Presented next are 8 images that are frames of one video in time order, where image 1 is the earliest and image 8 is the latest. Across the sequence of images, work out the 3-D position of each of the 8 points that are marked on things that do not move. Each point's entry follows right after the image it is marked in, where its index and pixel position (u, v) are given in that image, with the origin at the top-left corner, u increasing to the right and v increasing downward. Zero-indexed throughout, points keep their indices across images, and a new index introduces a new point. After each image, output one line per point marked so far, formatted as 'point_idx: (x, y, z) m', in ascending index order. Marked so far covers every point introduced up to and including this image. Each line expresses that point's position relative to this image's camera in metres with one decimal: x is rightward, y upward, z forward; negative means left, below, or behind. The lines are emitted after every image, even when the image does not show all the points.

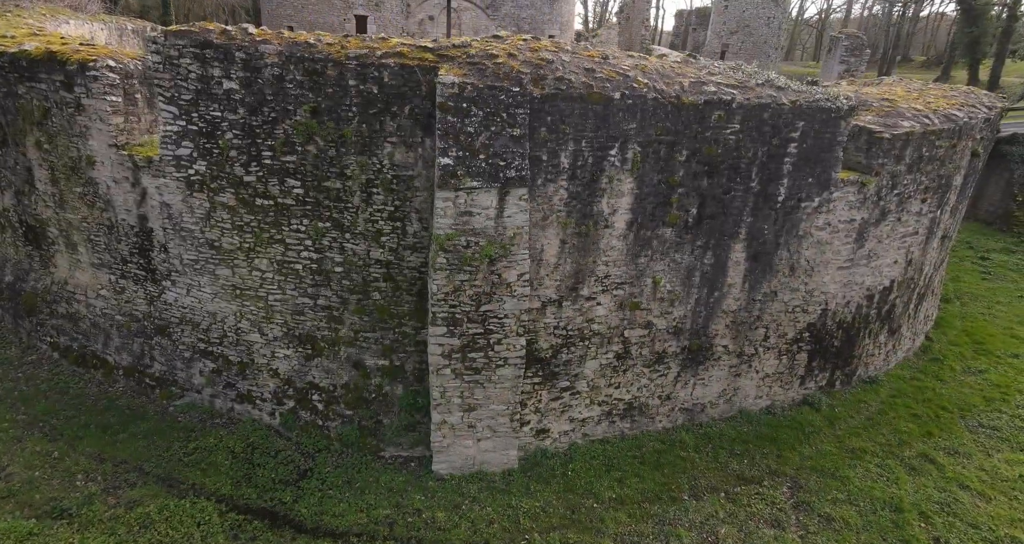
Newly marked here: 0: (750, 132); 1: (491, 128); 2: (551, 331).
0: (+1.6, +1.0, +4.2) m
1: (-0.1, +0.8, +3.6) m
2: (+0.3, -0.4, +4.2) m
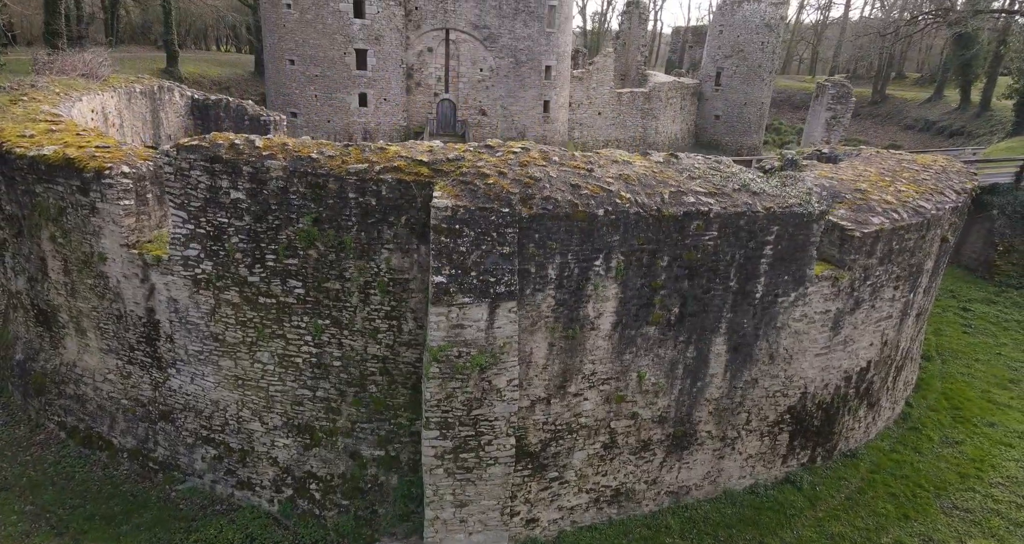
0: (+1.6, +0.3, +4.4) m
1: (-0.2, +0.2, +3.8) m
2: (+0.2, -1.1, +4.4) m
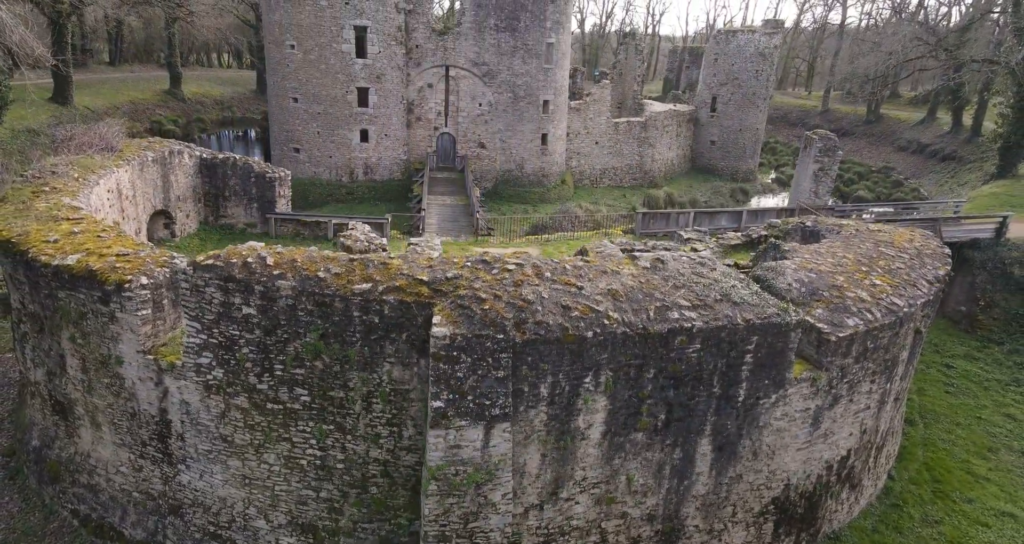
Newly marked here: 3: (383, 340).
0: (+1.5, -0.6, +4.7) m
1: (-0.2, -0.7, +4.1) m
2: (+0.2, -2.0, +4.6) m
3: (-1.0, -0.5, +4.5) m
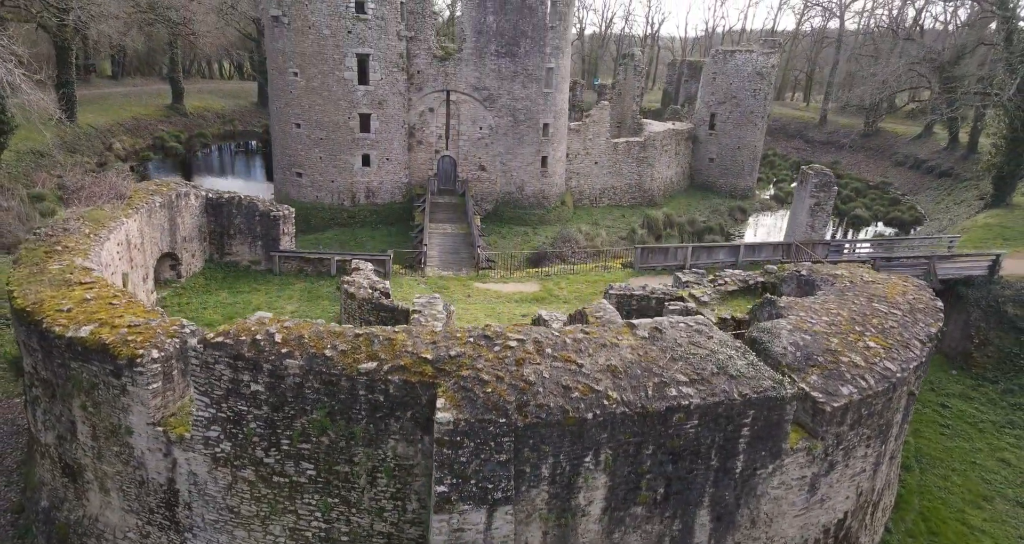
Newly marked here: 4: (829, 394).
0: (+1.5, -1.2, +4.8) m
1: (-0.2, -1.3, +4.2) m
2: (+0.2, -2.6, +4.7) m
3: (-0.9, -1.1, +4.6) m
4: (+2.8, -1.1, +5.4) m
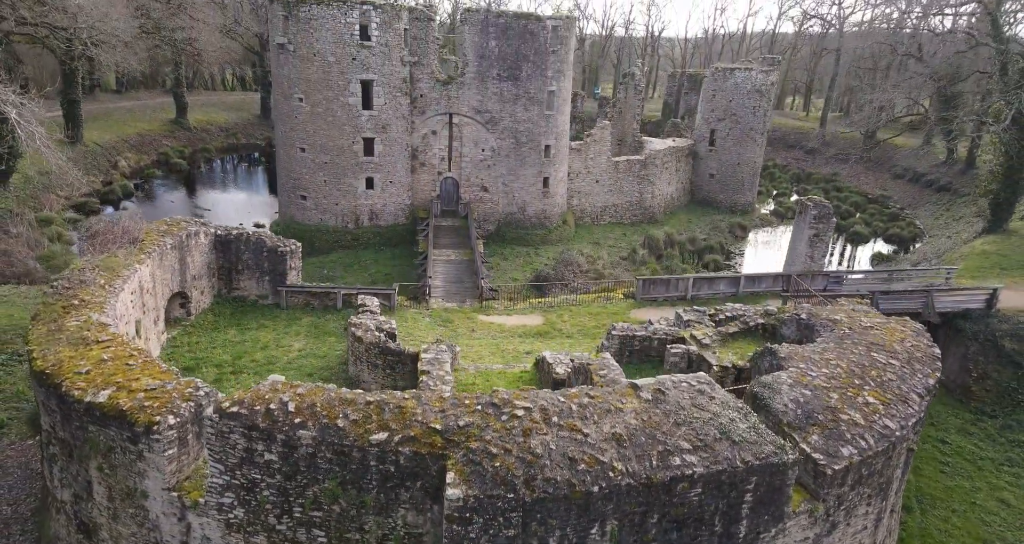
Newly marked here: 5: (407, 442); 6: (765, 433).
0: (+1.6, -1.8, +4.9) m
1: (-0.2, -1.8, +4.3) m
2: (+0.2, -3.1, +4.8) m
3: (-0.9, -1.7, +4.7) m
4: (+2.9, -1.7, +5.5) m
5: (-0.8, -1.3, +4.7) m
6: (+2.2, -1.4, +5.3) m
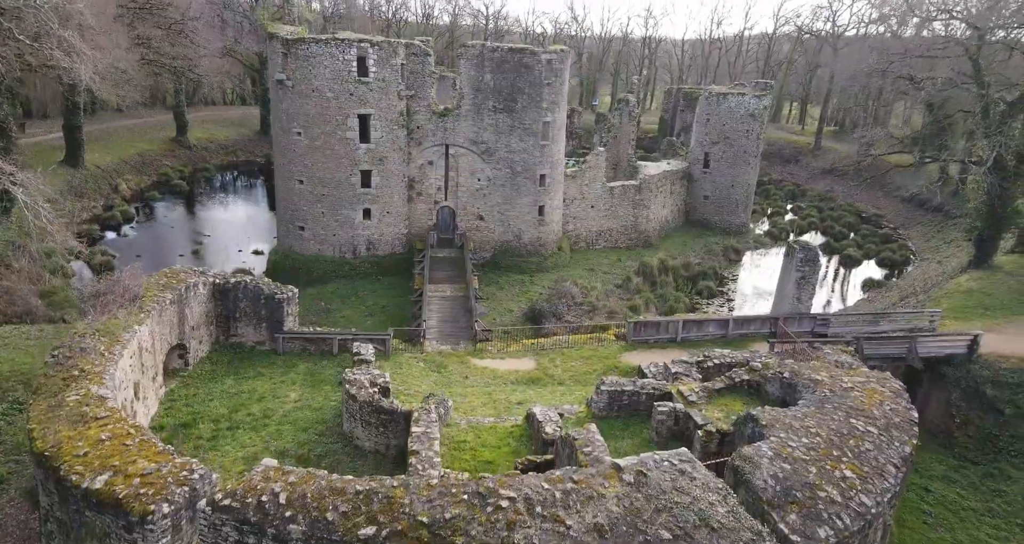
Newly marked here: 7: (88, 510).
0: (+1.5, -2.6, +5.1) m
1: (-0.3, -2.6, +4.5) m
2: (+0.1, -4.0, +4.9) m
3: (-1.0, -2.5, +4.9) m
4: (+2.8, -2.5, +5.7) m
5: (-0.9, -2.1, +4.9) m
6: (+2.1, -2.2, +5.5) m
7: (-3.9, -2.2, +5.6) m
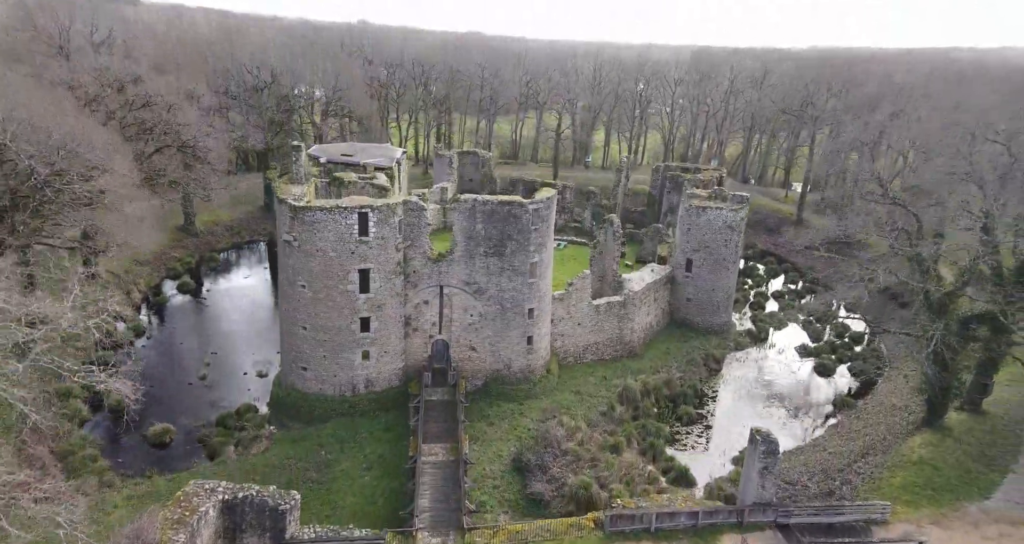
0: (+1.2, -6.9, +6.3) m
1: (-0.6, -6.8, +5.7) m
2: (-0.2, -8.2, +6.0) m
3: (-1.3, -6.7, +6.1) m
4: (+2.5, -6.8, +7.0) m
5: (-1.2, -6.4, +6.2) m
6: (+1.8, -6.5, +6.8) m
7: (-4.2, -6.5, +6.8) m
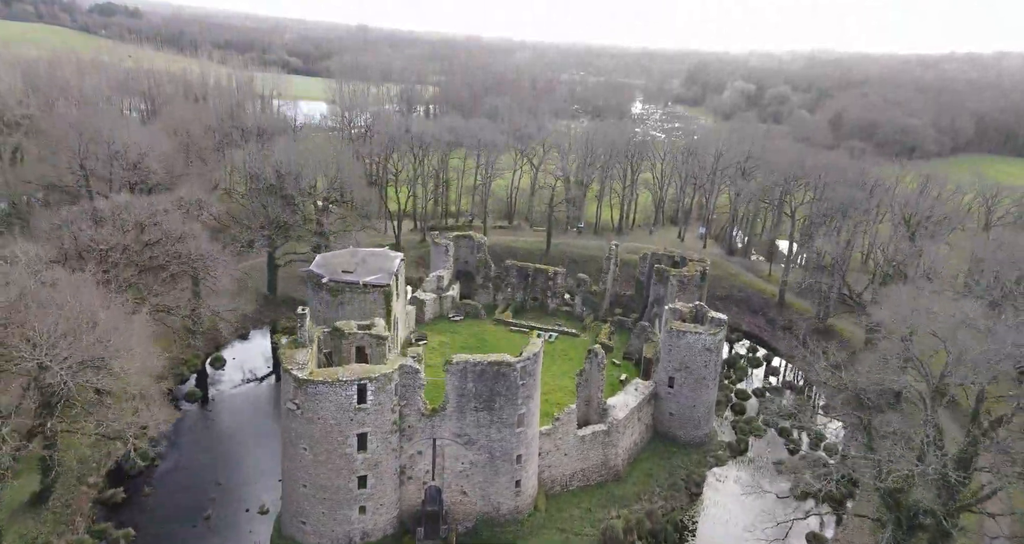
0: (+0.8, -12.7, +8.5) m
1: (-1.0, -12.5, +7.8) m
2: (-0.6, -13.9, +8.0) m
3: (-1.7, -12.5, +8.3) m
4: (+2.0, -12.7, +9.1) m
5: (-1.7, -12.1, +8.3) m
6: (+1.3, -12.4, +9.0) m
7: (-4.6, -12.3, +8.9) m
